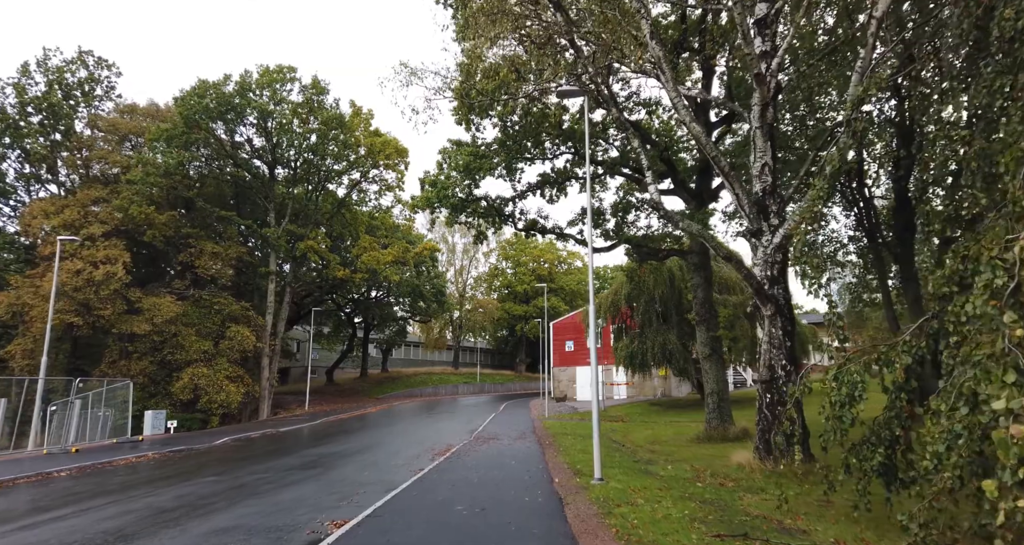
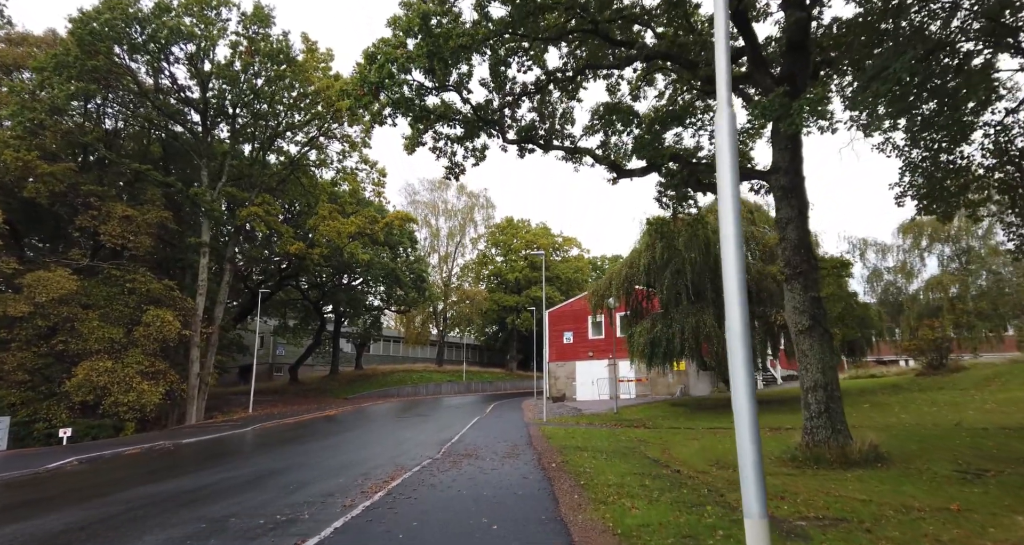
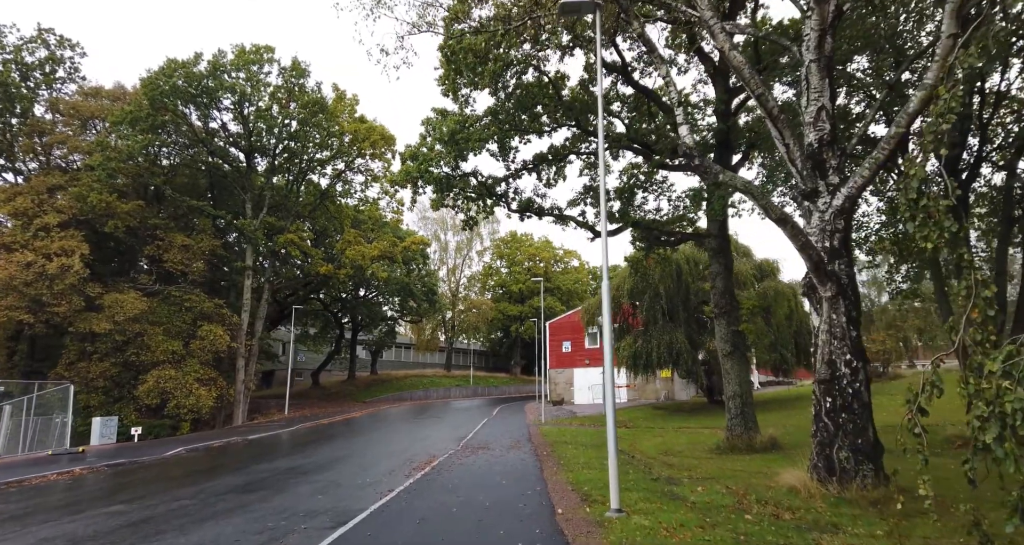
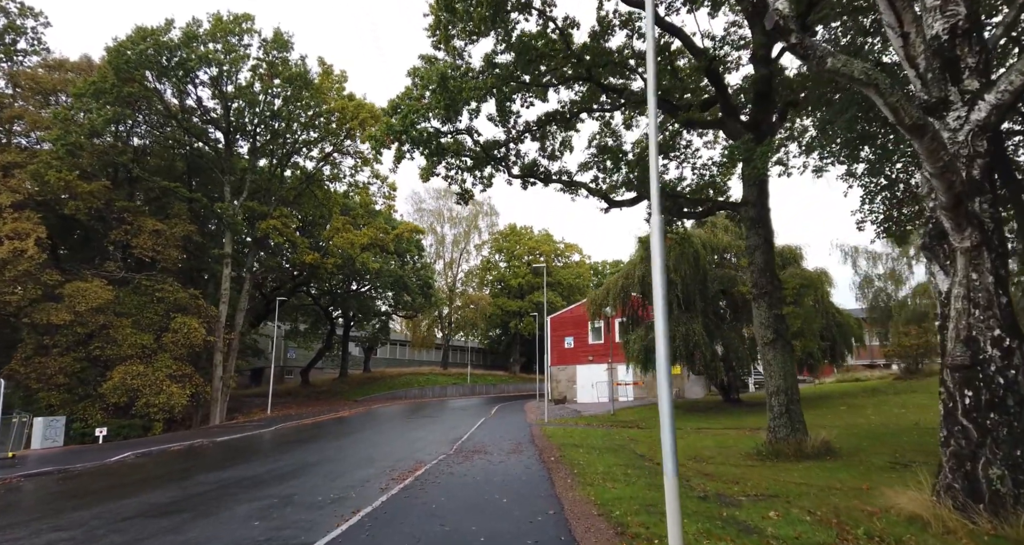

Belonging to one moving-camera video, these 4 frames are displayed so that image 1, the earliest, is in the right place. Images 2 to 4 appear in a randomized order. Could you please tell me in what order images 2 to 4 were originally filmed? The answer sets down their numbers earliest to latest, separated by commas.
3, 4, 2
